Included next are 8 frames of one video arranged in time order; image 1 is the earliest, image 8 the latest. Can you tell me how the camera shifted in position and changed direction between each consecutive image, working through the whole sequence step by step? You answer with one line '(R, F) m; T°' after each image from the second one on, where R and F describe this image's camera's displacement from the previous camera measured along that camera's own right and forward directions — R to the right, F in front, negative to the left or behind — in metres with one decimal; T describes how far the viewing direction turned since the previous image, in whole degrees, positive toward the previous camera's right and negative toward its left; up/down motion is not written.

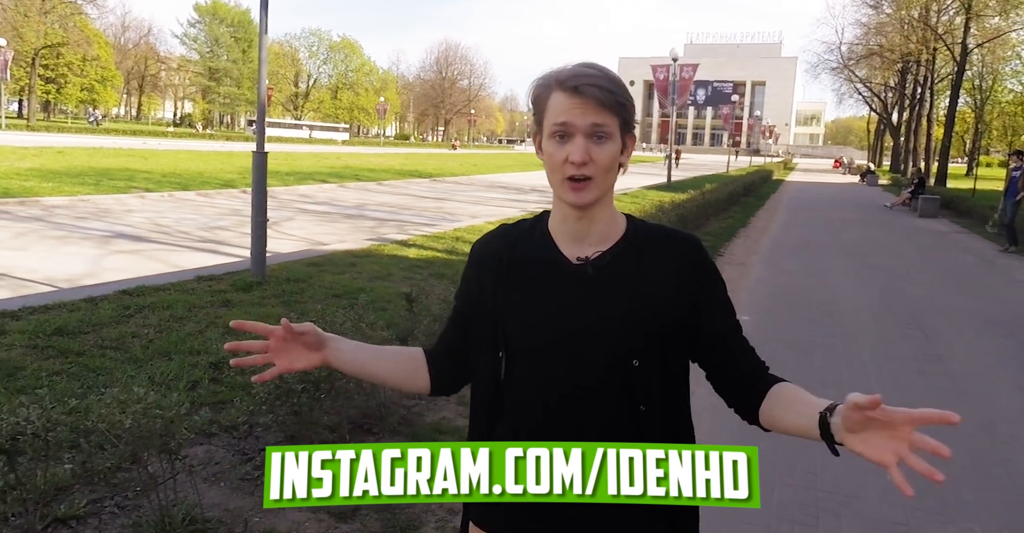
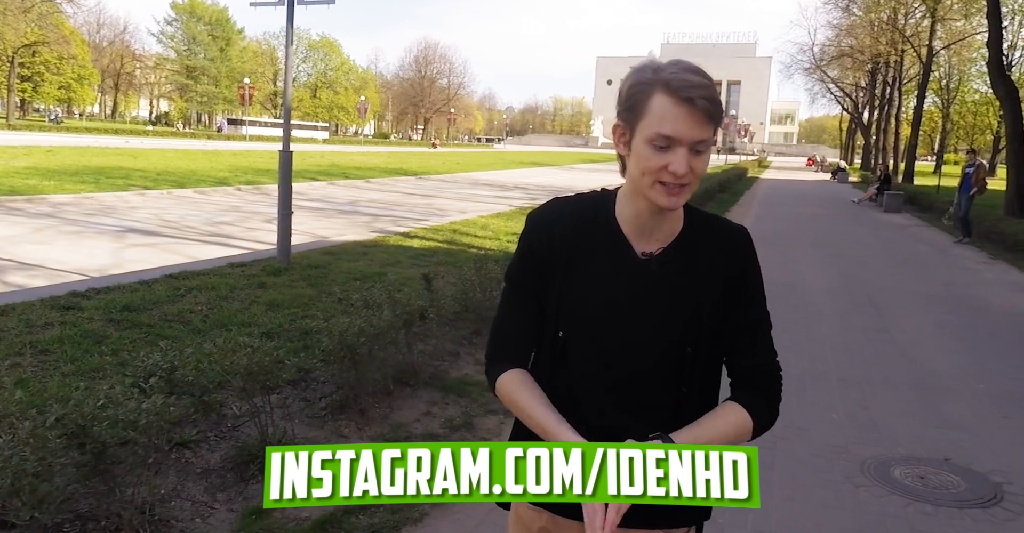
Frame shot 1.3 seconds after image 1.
(-0.3, -0.8) m; +2°
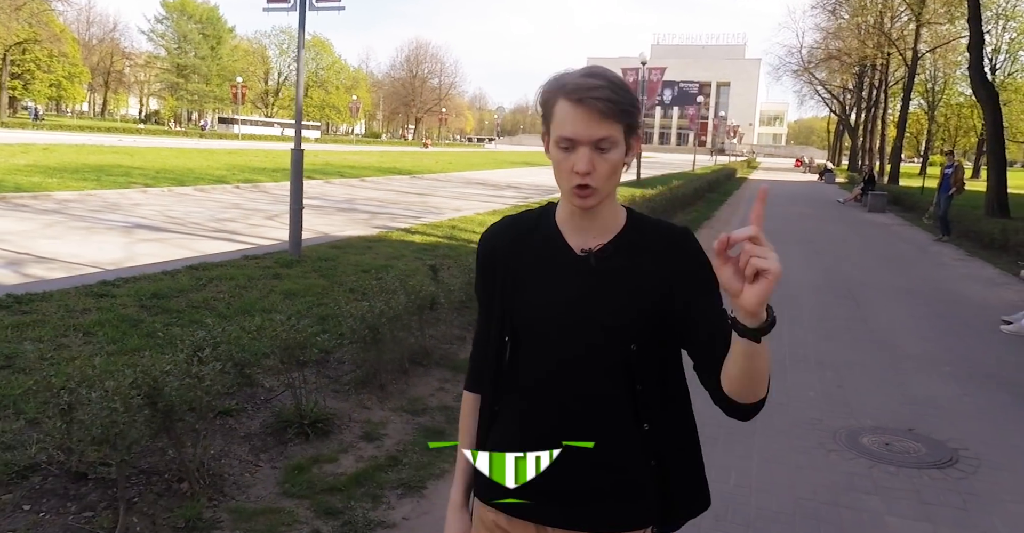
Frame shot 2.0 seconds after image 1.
(-0.1, -0.4) m; +1°
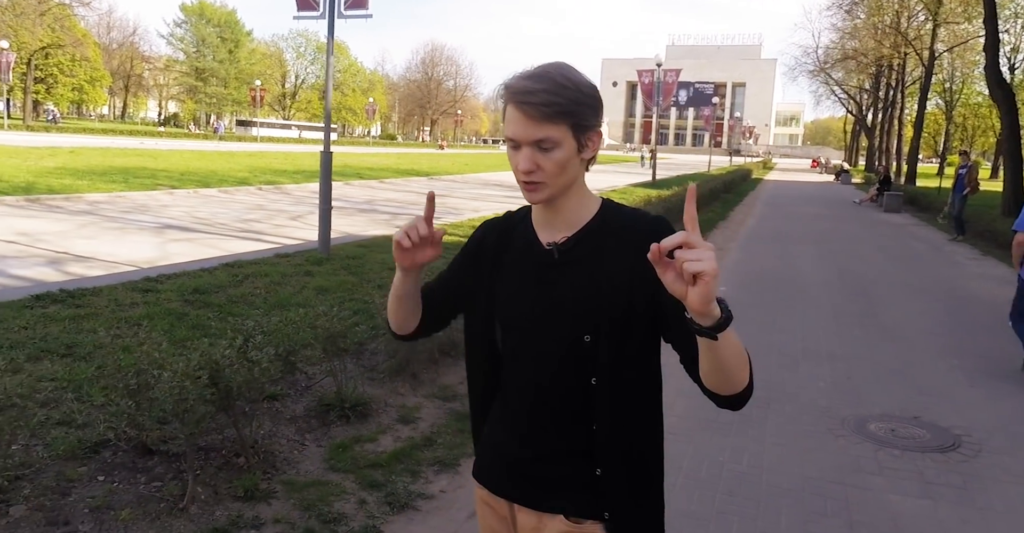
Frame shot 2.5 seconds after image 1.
(-0.1, -0.3) m; -1°
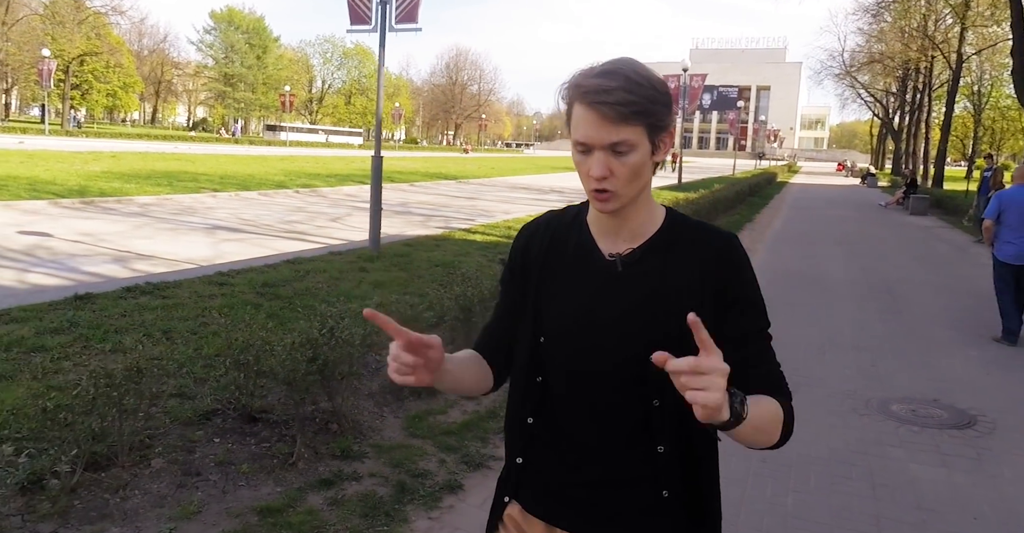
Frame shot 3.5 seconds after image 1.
(-0.2, -0.5) m; -2°
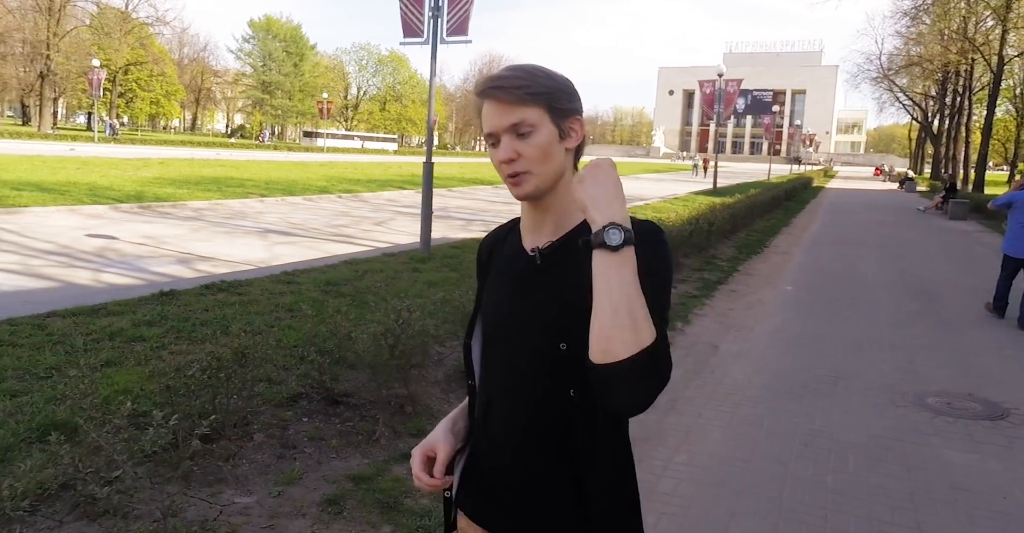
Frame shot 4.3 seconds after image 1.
(-0.2, -0.4) m; -2°
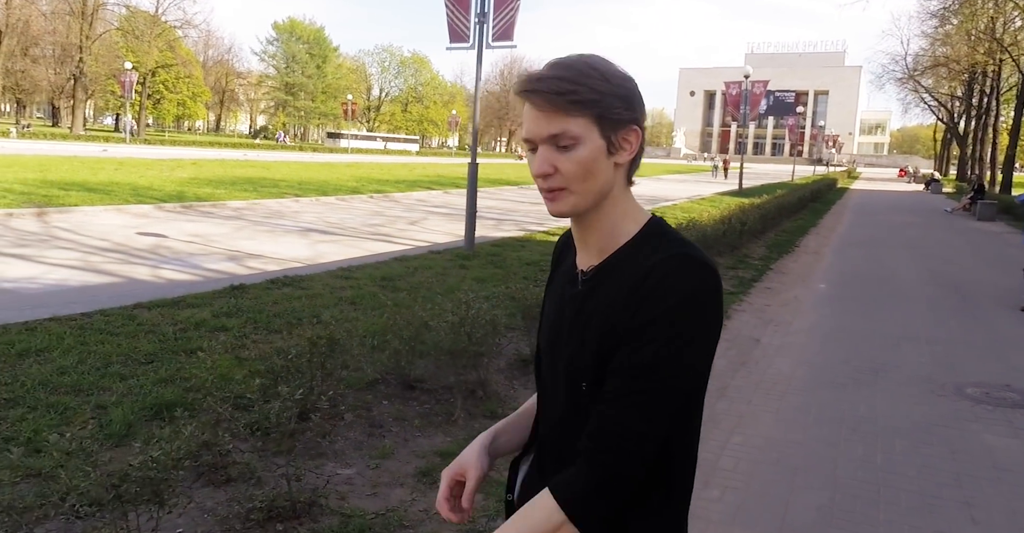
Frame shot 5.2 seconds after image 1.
(-0.3, -0.4) m; -1°
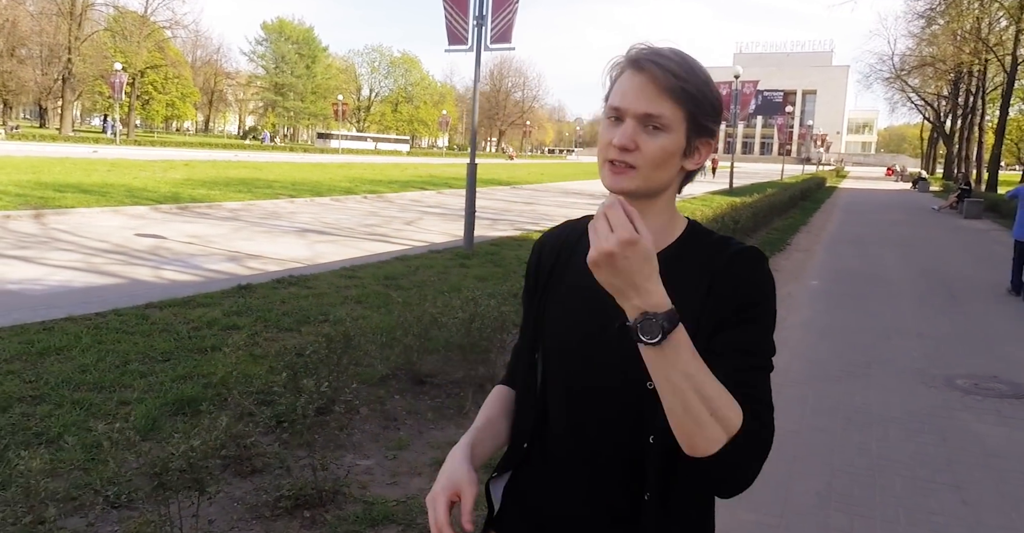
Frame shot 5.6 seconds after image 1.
(-0.1, -0.2) m; +1°
